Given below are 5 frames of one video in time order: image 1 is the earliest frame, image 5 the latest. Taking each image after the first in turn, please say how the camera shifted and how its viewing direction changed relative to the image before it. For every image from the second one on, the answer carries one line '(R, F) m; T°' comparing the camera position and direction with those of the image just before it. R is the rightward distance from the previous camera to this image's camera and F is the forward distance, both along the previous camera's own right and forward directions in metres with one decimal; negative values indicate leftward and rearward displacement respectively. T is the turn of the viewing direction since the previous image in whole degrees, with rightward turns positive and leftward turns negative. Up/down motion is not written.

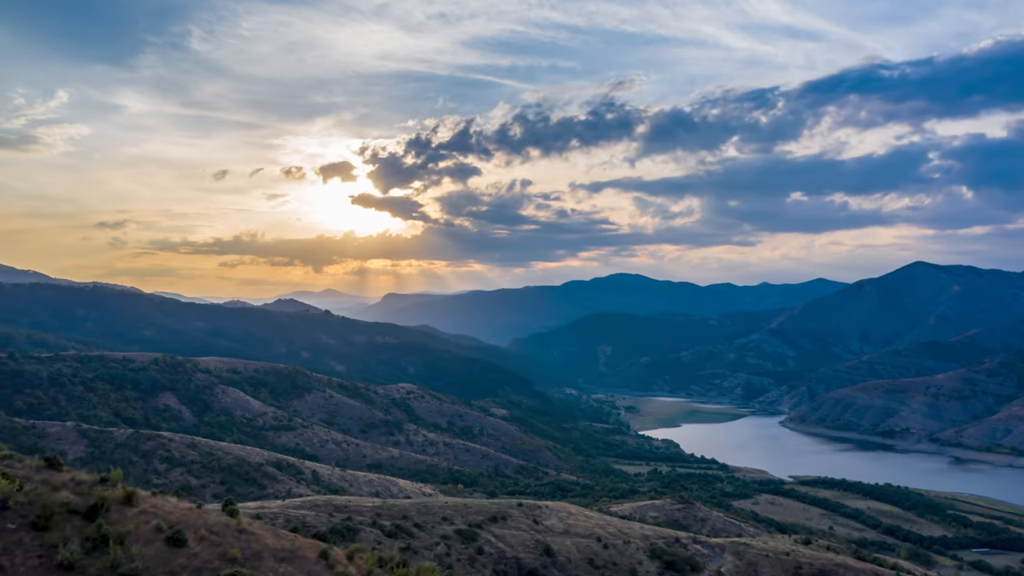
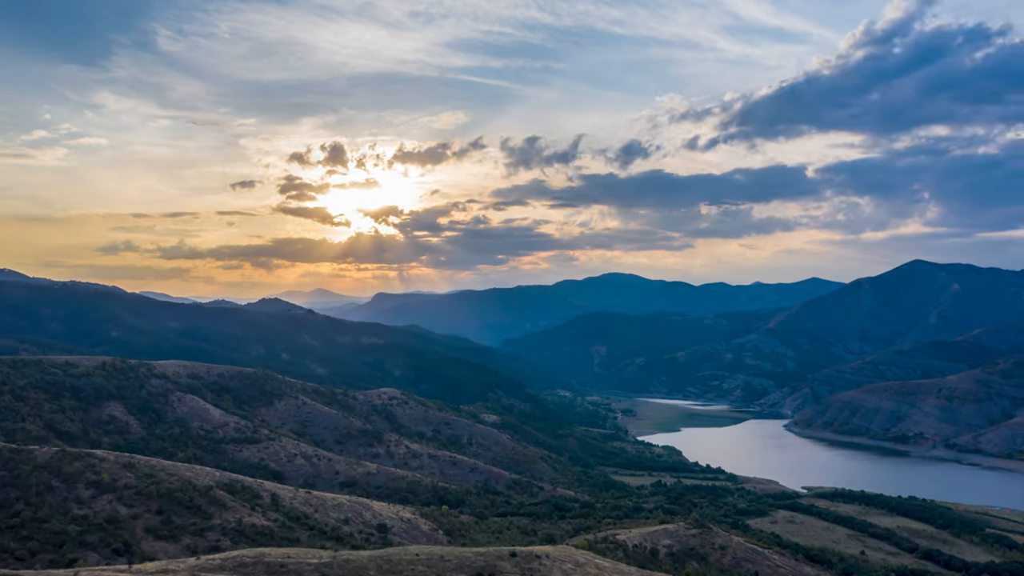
(+0.1, +6.8) m; +1°
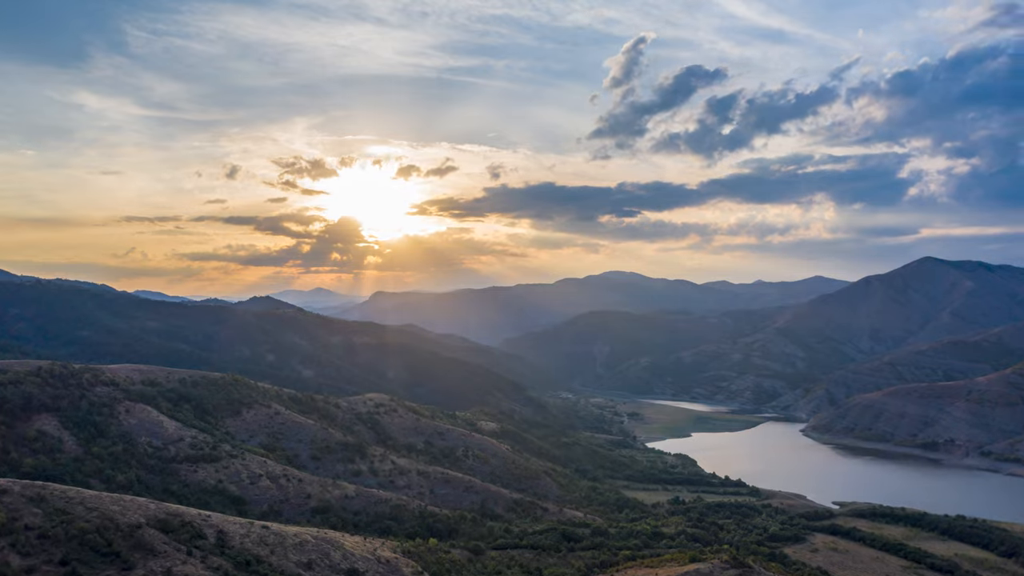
(-0.1, +7.9) m; 0°
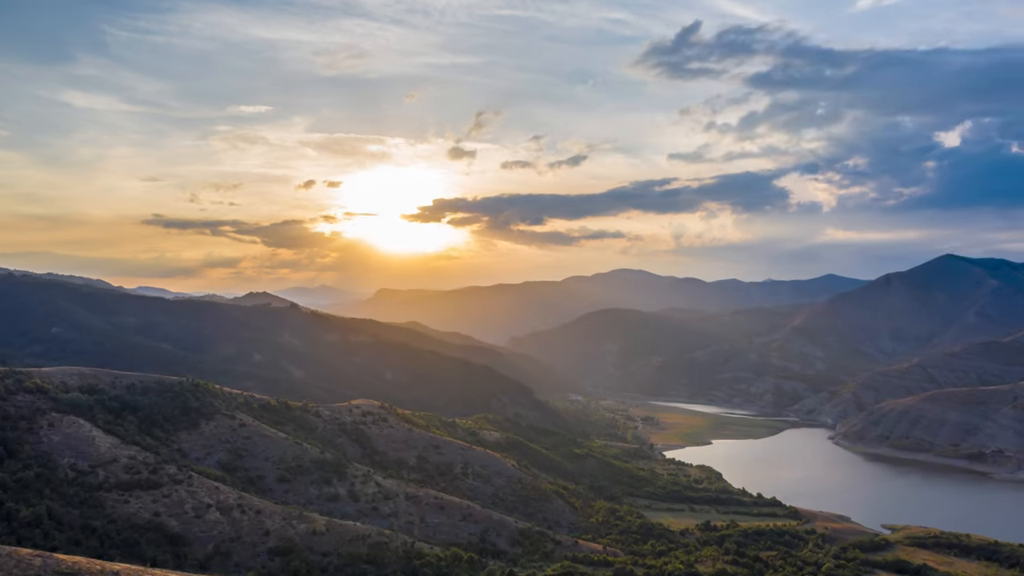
(0.0, +9.0) m; -1°
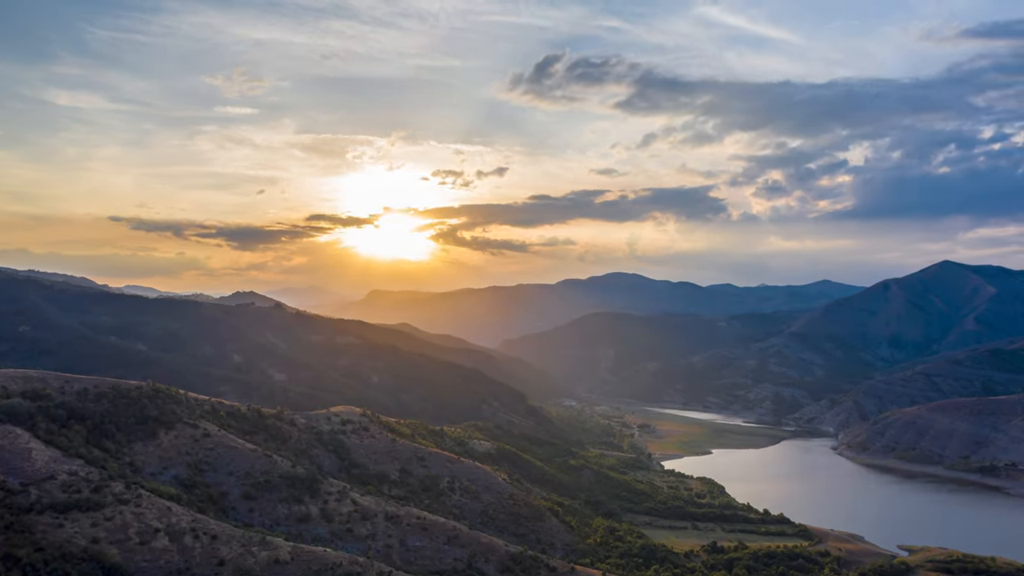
(+0.1, +4.5) m; +1°
